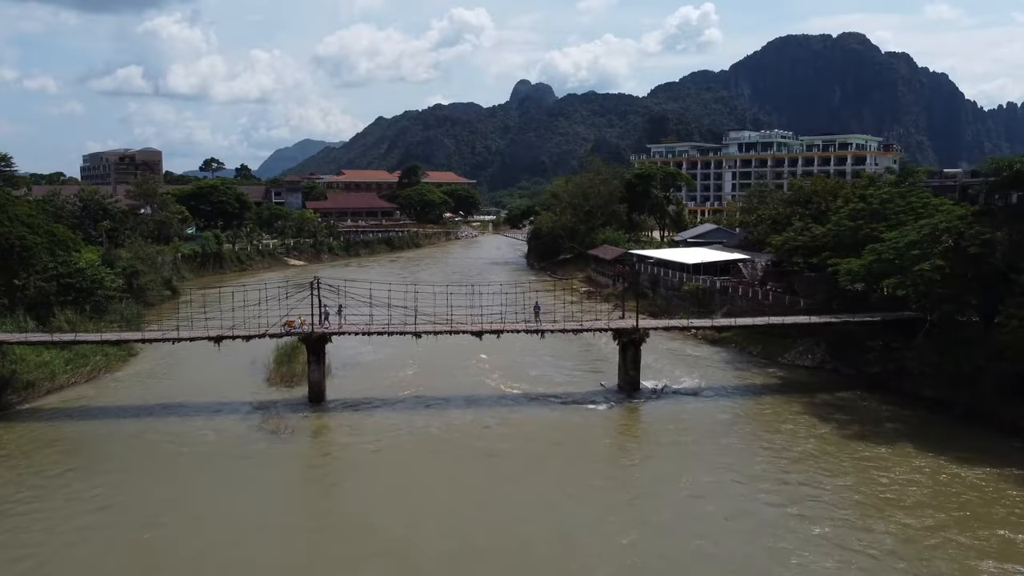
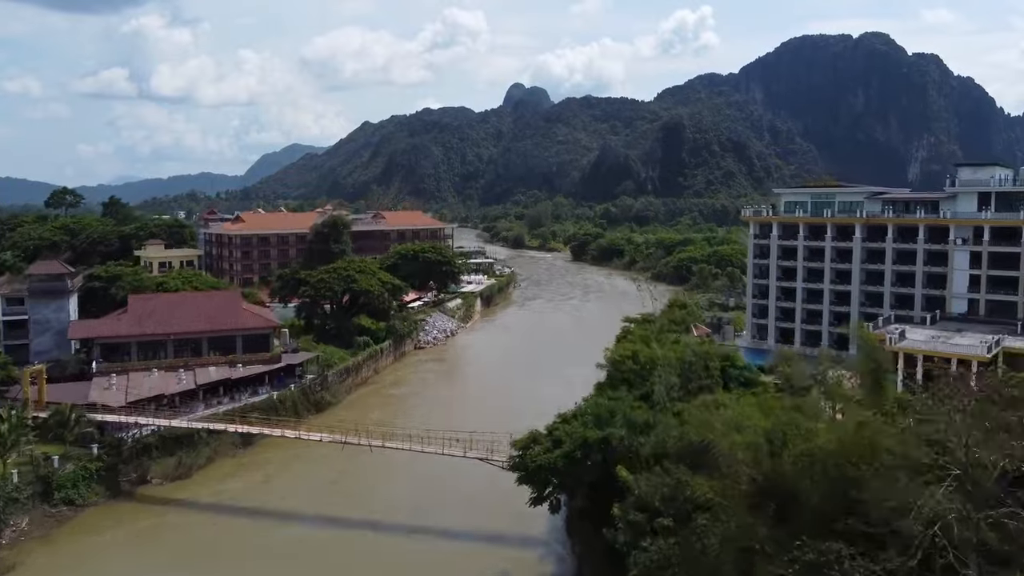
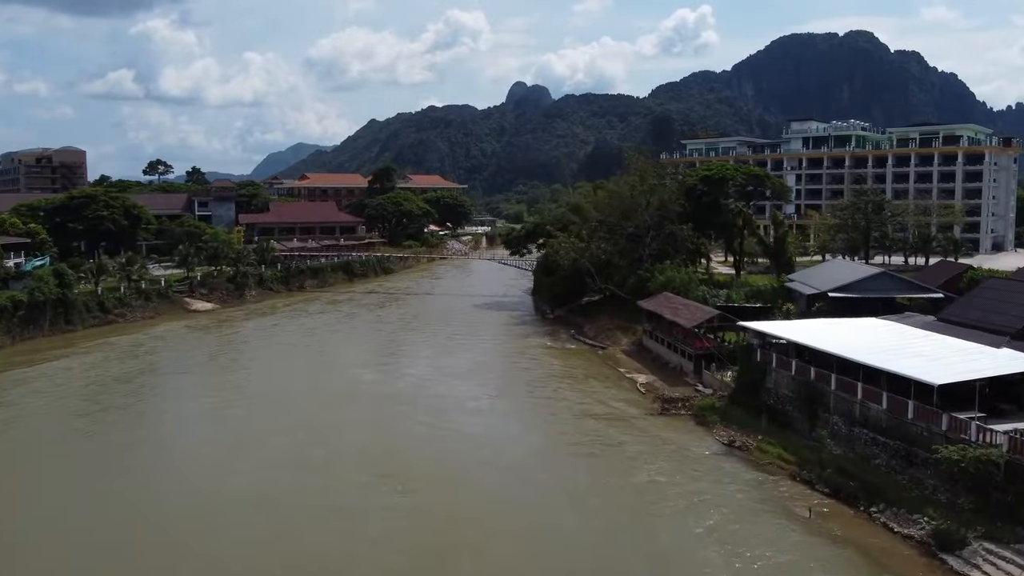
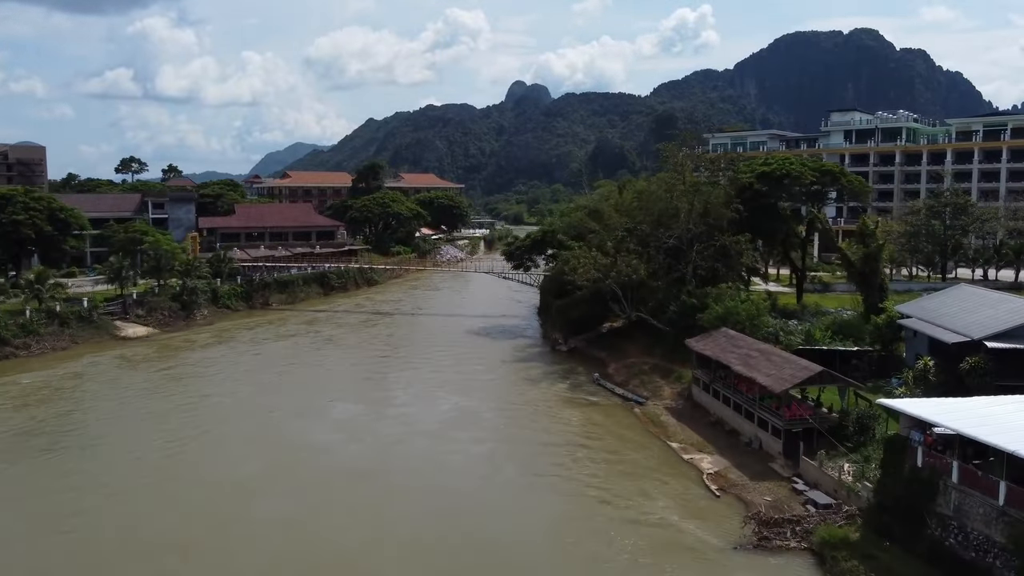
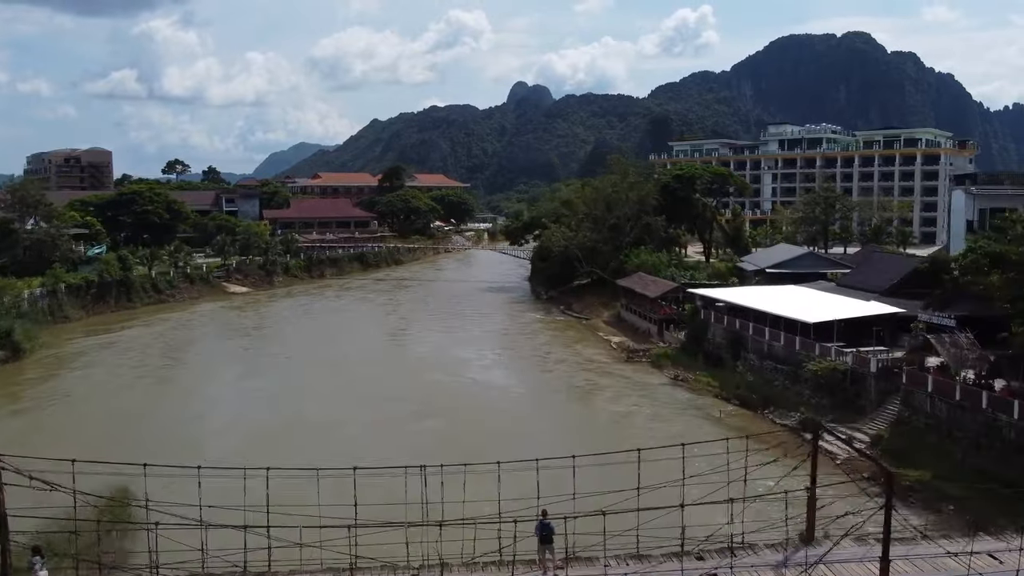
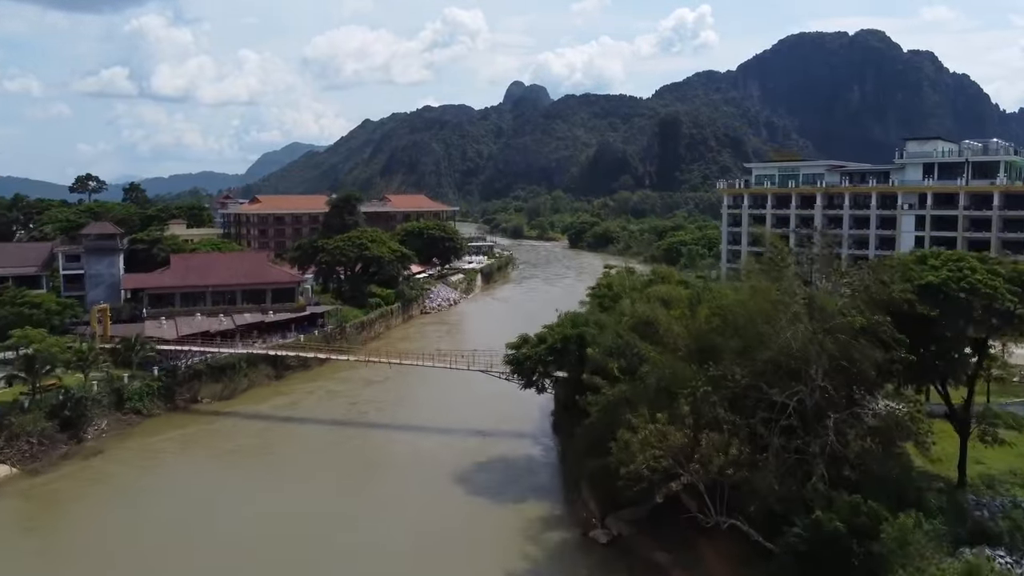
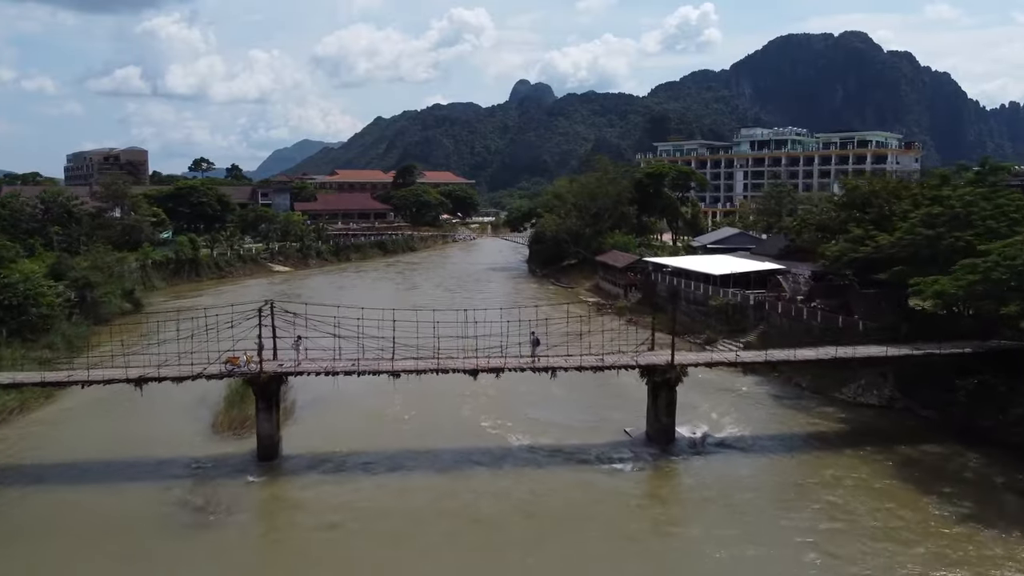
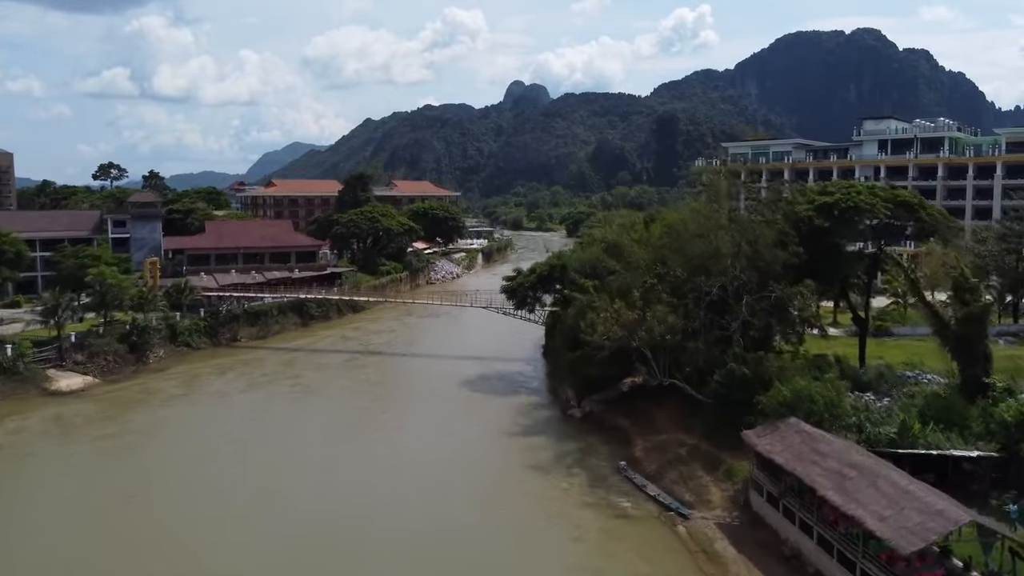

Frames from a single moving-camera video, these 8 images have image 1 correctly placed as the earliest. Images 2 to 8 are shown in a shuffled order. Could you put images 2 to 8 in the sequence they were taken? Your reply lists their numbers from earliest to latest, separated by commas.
7, 5, 3, 4, 8, 6, 2
